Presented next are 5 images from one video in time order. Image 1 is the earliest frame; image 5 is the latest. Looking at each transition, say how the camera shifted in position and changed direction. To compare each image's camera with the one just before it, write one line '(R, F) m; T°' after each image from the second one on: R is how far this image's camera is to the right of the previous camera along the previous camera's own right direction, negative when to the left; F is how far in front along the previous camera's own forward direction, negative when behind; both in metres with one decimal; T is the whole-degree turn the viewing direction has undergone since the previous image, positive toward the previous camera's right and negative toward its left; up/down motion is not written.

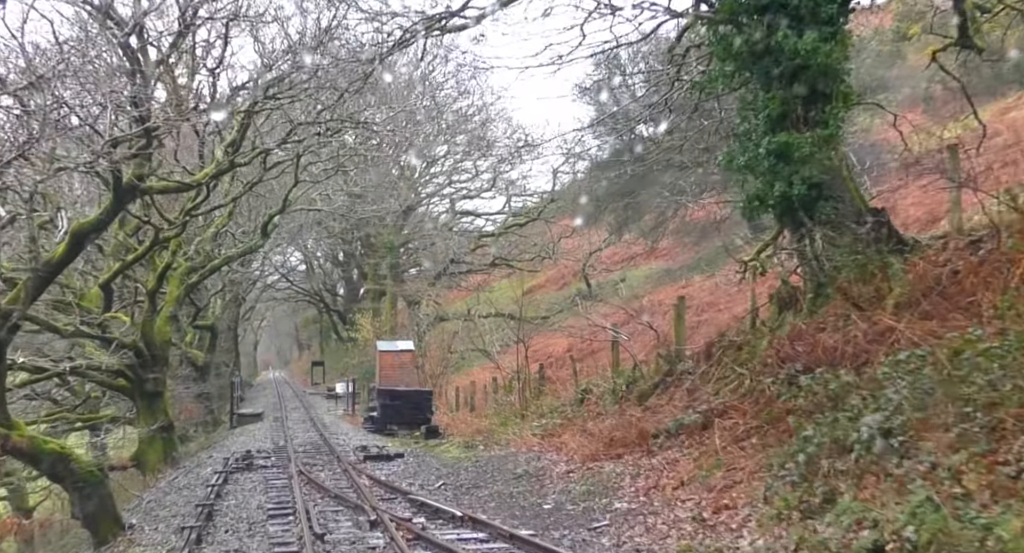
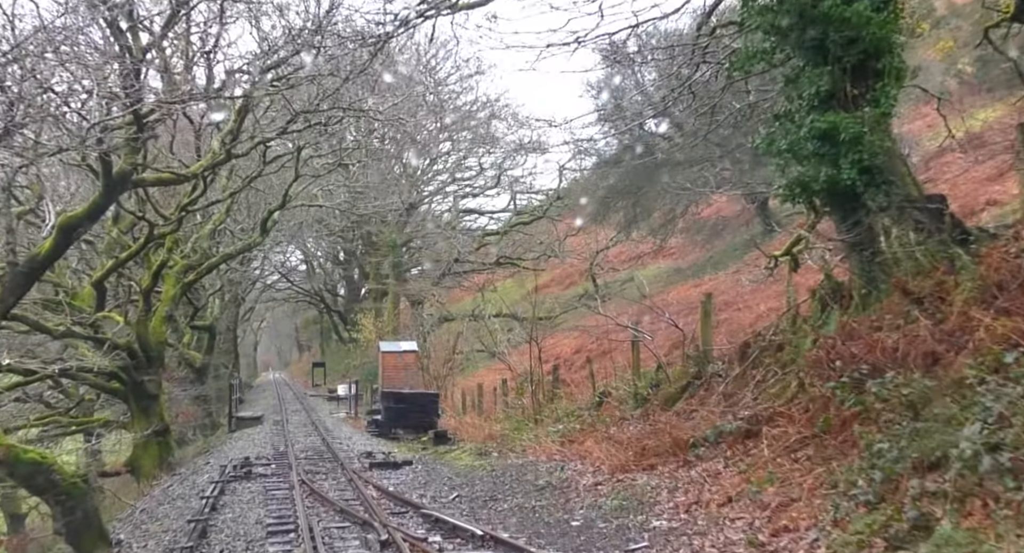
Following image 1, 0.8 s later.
(-0.2, +0.9) m; 0°
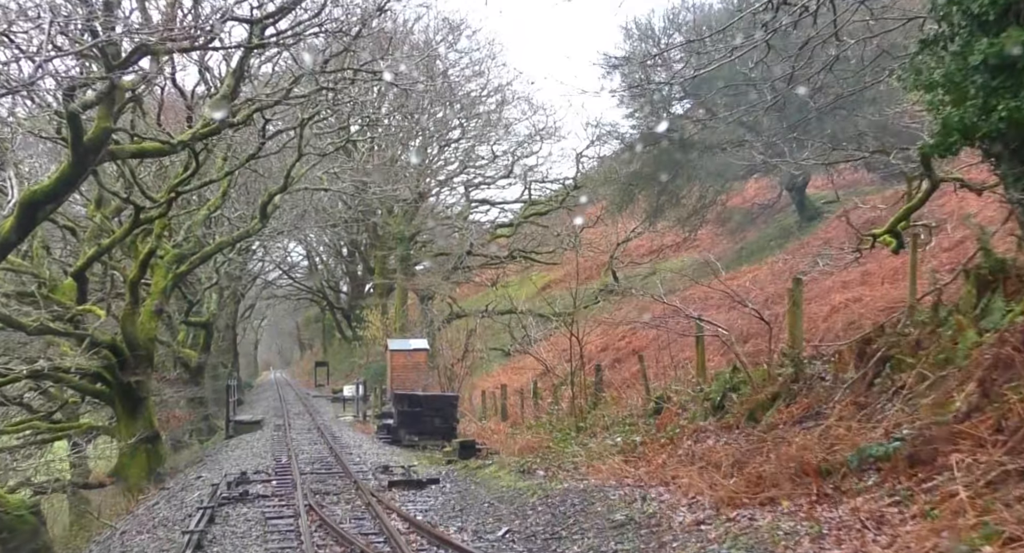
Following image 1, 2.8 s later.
(-0.6, +2.3) m; 0°
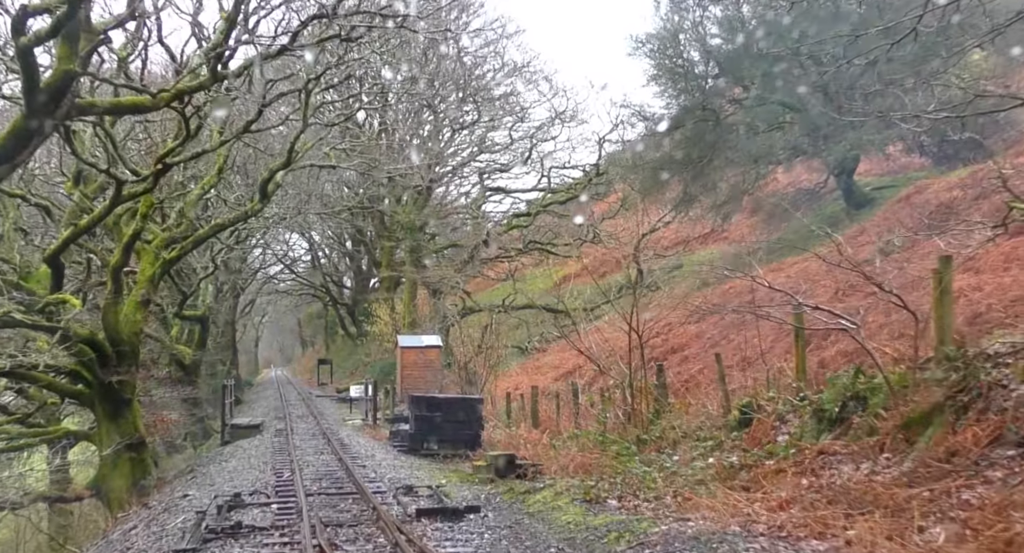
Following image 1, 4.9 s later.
(-0.6, +2.5) m; 0°
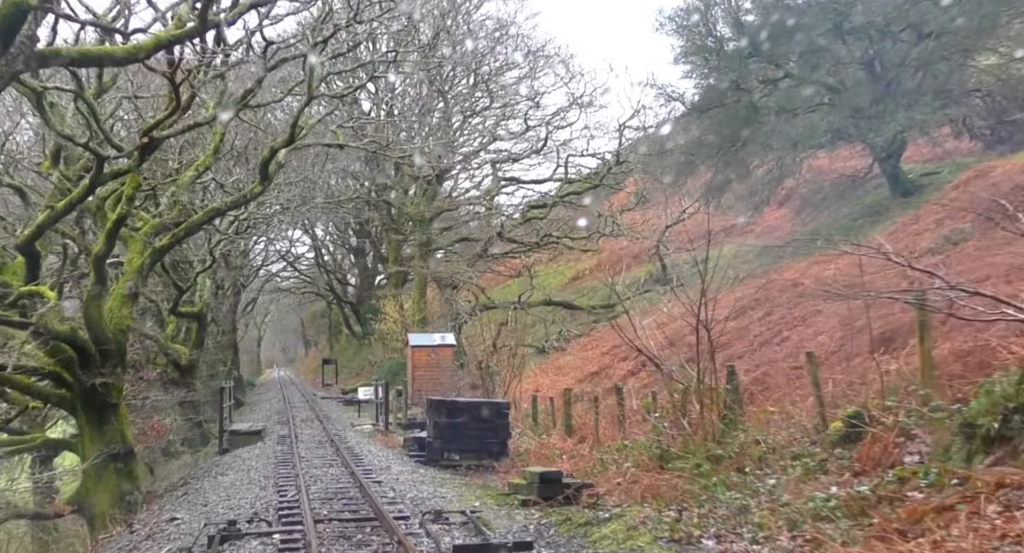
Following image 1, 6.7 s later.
(-0.5, +2.0) m; 0°
